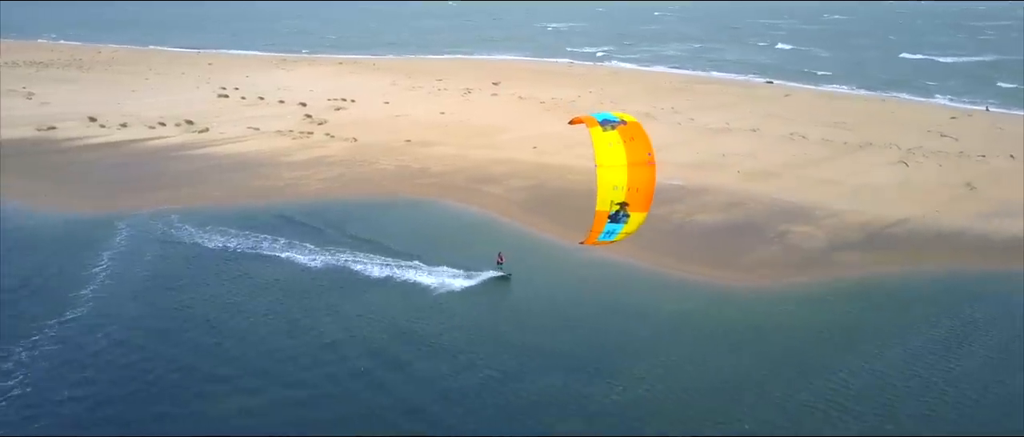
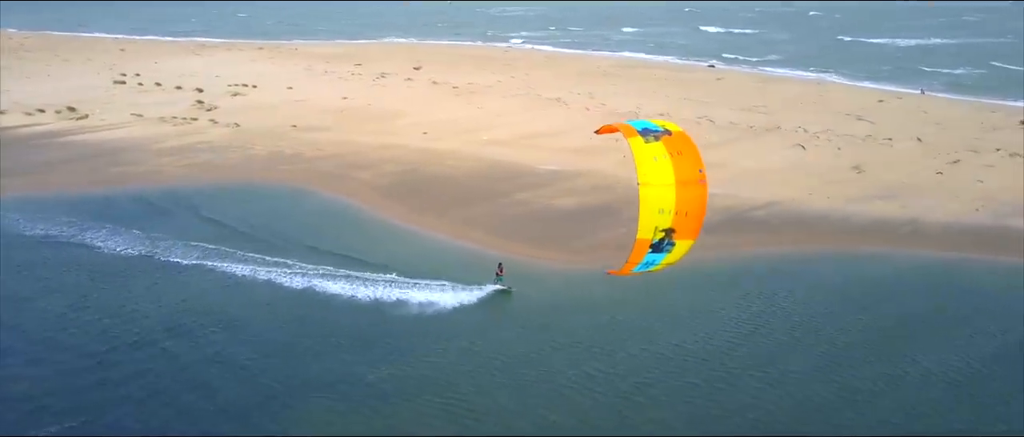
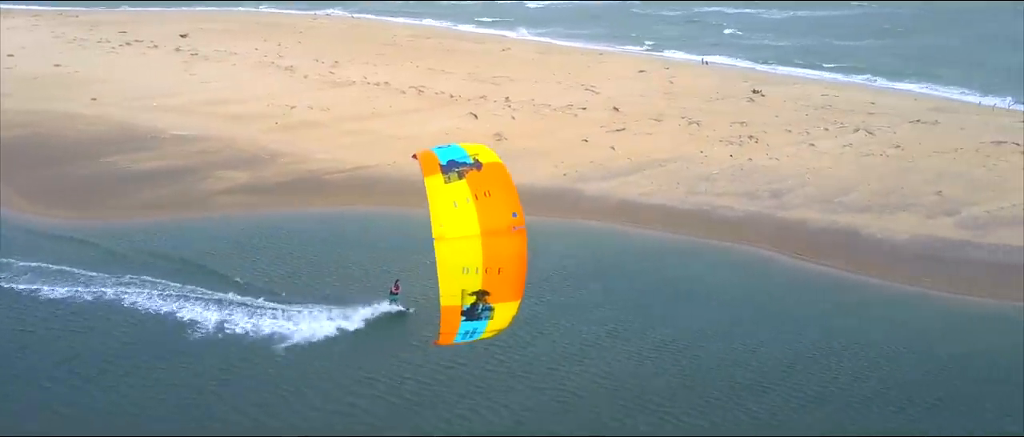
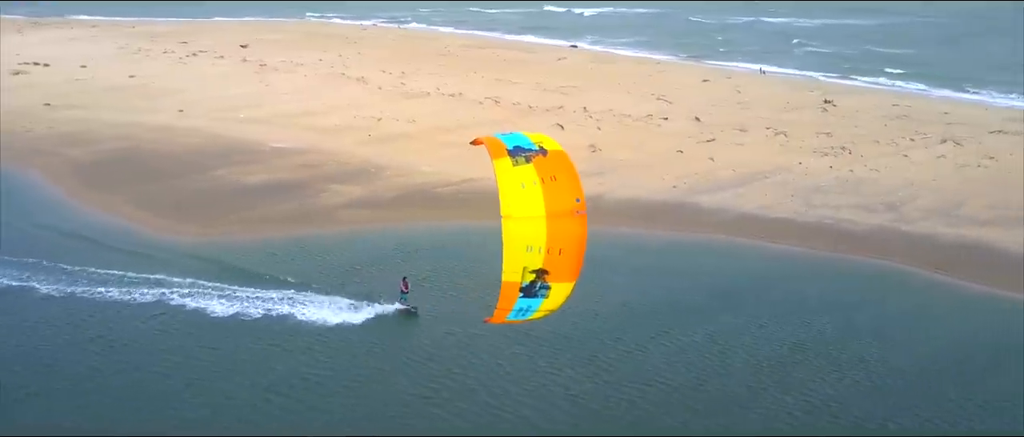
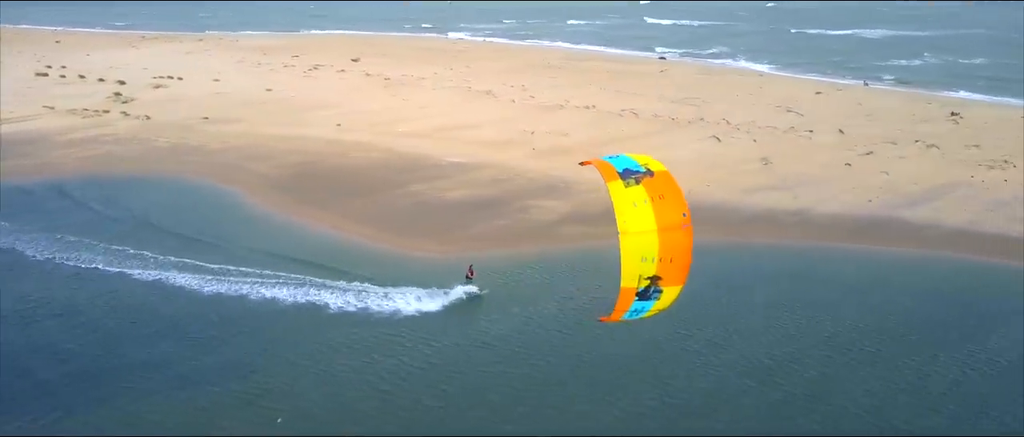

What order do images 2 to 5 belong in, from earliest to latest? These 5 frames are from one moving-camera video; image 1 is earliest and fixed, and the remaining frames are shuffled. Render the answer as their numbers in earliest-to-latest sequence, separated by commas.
2, 5, 4, 3
